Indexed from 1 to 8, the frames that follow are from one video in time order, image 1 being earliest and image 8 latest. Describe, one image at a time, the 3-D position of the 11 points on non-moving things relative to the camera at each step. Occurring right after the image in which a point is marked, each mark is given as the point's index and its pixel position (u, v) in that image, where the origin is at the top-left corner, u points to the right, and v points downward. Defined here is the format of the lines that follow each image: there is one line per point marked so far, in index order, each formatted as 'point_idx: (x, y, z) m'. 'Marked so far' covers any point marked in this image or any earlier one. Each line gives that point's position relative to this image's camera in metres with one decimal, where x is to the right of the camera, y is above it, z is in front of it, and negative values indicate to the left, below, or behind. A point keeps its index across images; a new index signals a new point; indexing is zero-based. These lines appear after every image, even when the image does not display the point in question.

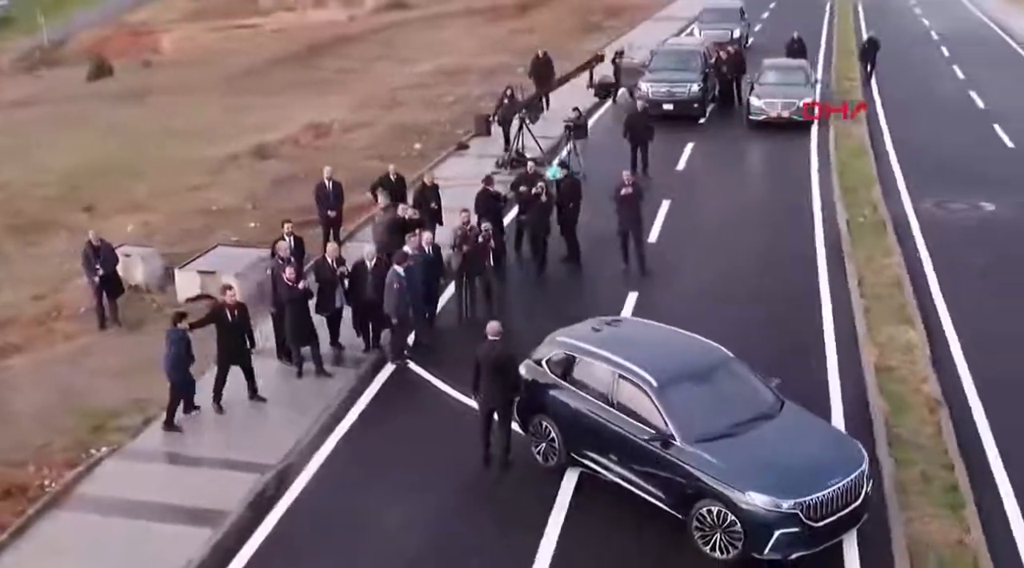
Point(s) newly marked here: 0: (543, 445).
0: (+0.3, -1.6, +10.6) m
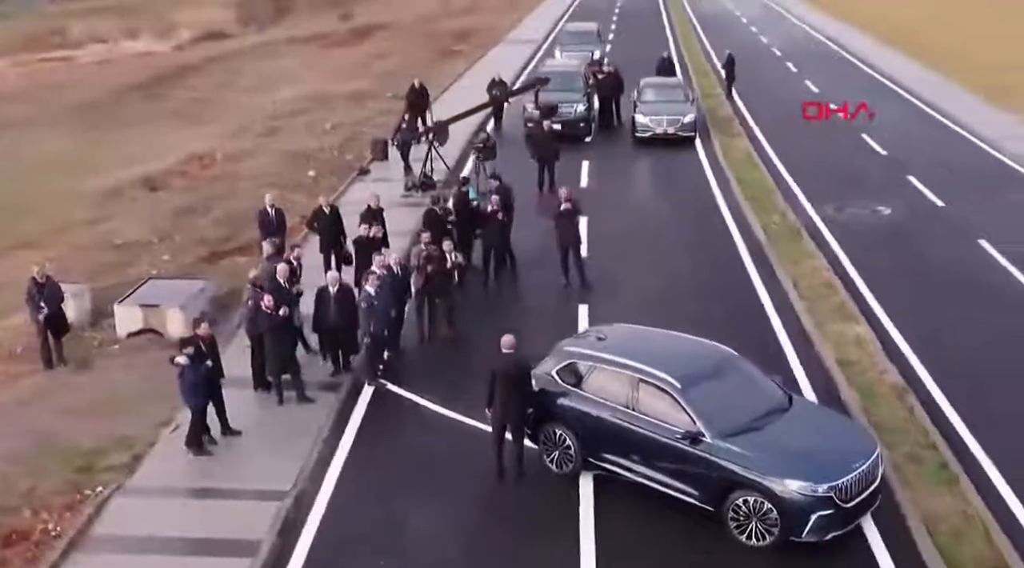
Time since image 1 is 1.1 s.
0: (+0.5, -1.7, +10.8) m
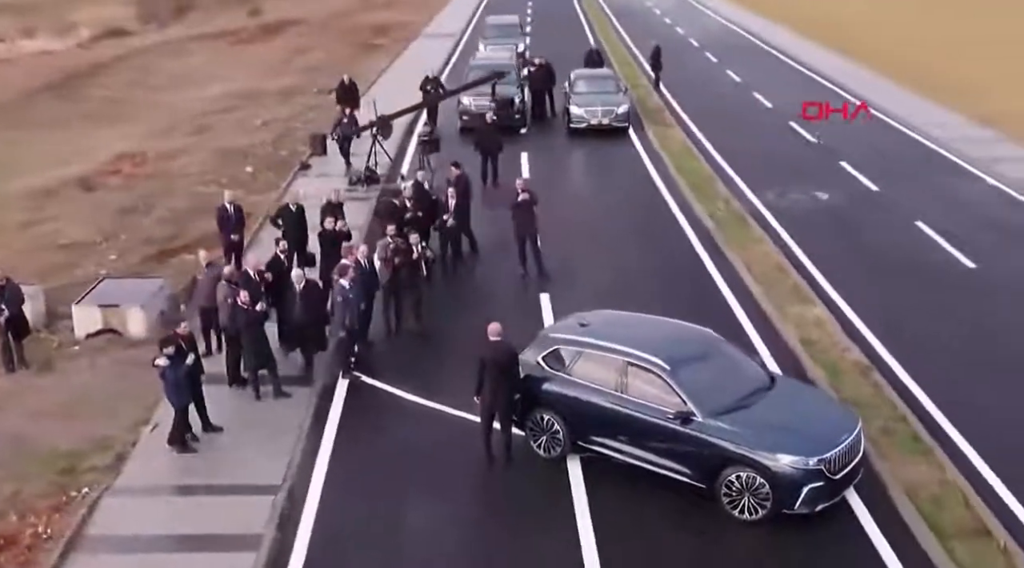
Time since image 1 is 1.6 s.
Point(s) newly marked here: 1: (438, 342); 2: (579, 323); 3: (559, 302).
0: (+0.3, -1.6, +10.9) m
1: (-1.0, -0.8, +15.0) m
2: (+0.7, -0.4, +11.3) m
3: (+0.8, -0.3, +17.0) m
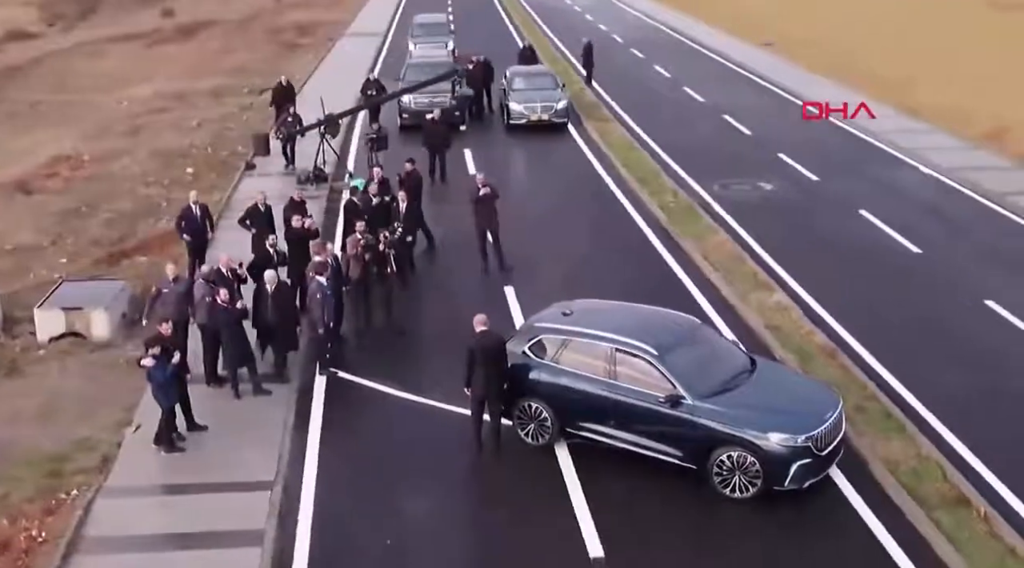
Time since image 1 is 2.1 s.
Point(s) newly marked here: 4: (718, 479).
0: (+0.2, -1.5, +11.1) m
1: (-1.4, -0.7, +15.1) m
2: (+0.6, -0.3, +11.5) m
3: (+0.2, -0.1, +17.2) m
4: (+1.9, -1.8, +9.9) m
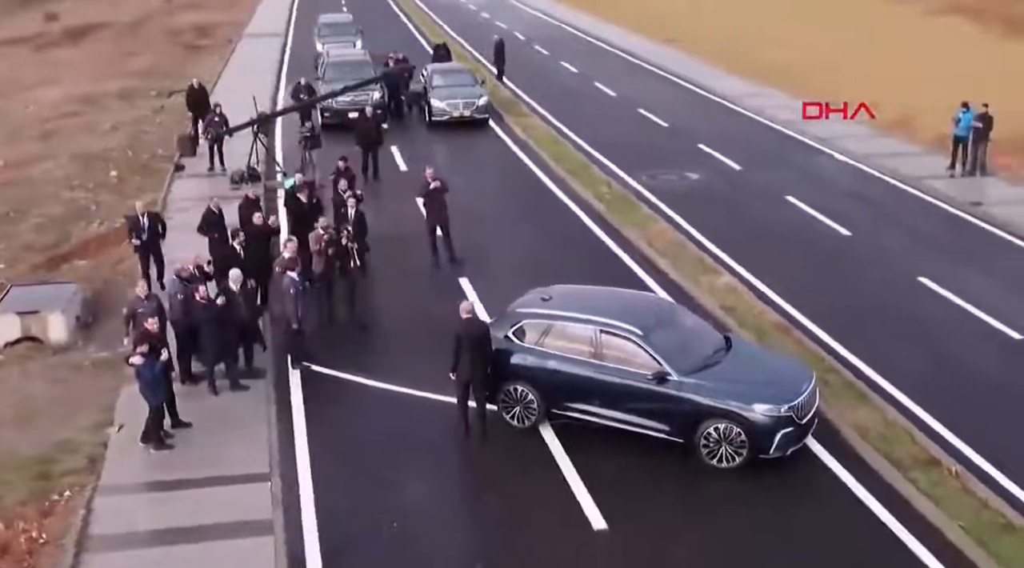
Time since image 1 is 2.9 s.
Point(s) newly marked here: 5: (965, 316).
0: (+0.1, -1.3, +11.3) m
1: (-1.9, -0.6, +15.2) m
2: (+0.3, -0.1, +11.8) m
3: (-0.5, 0.0, +17.4) m
4: (+1.9, -1.6, +10.4) m
5: (+7.0, -0.5, +16.3) m
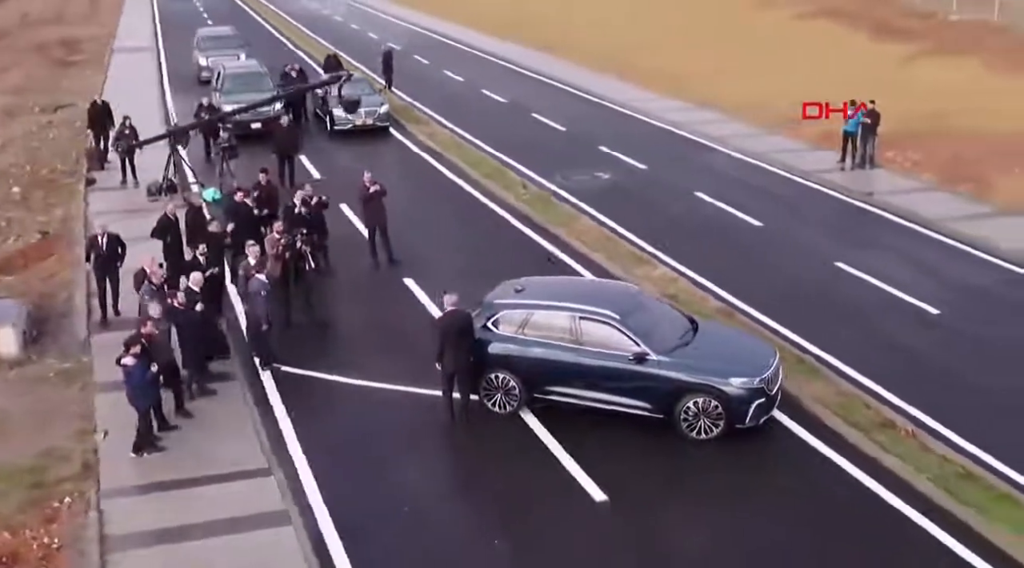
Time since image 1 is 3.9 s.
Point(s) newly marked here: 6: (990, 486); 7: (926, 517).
0: (-0.1, -1.3, +11.8) m
1: (-2.6, -0.7, +15.4) m
2: (0.0, -0.1, +12.2) m
3: (-1.5, 0.0, +17.8) m
4: (+1.8, -1.5, +11.0) m
5: (+6.1, -0.2, +17.5) m
6: (+4.5, -1.9, +10.0) m
7: (+3.8, -2.1, +9.5) m
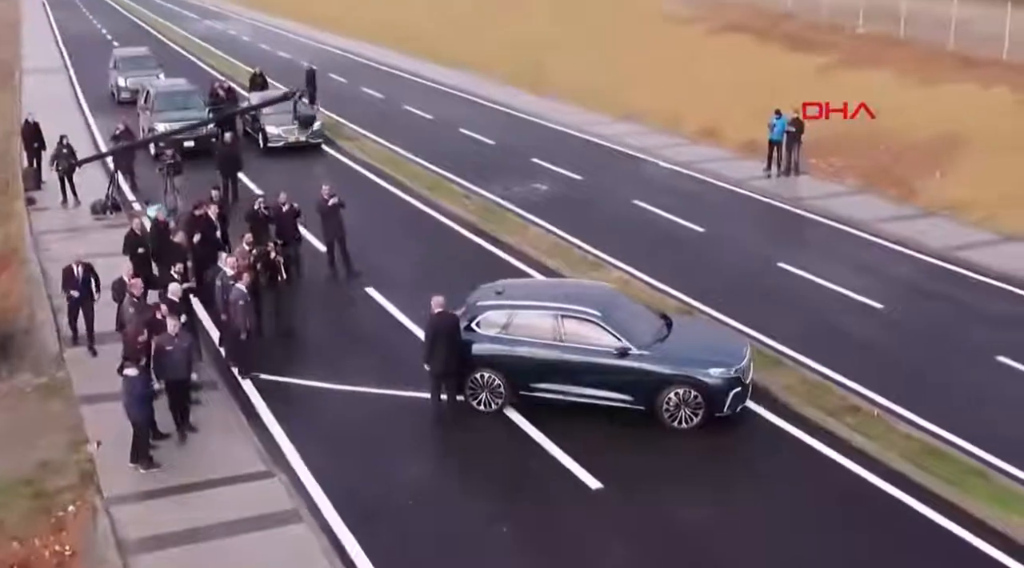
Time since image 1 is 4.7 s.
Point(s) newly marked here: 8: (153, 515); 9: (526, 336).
0: (-0.3, -1.3, +12.2) m
1: (-3.0, -0.8, +15.6) m
2: (-0.2, -0.1, +12.6) m
3: (-2.1, -0.2, +18.1) m
4: (+1.7, -1.4, +11.5) m
5: (+5.5, -0.2, +18.4) m
6: (+4.5, -1.8, +10.7) m
7: (+3.8, -2.0, +10.2) m
8: (-3.3, -2.1, +9.6) m
9: (+0.1, -0.6, +12.0) m
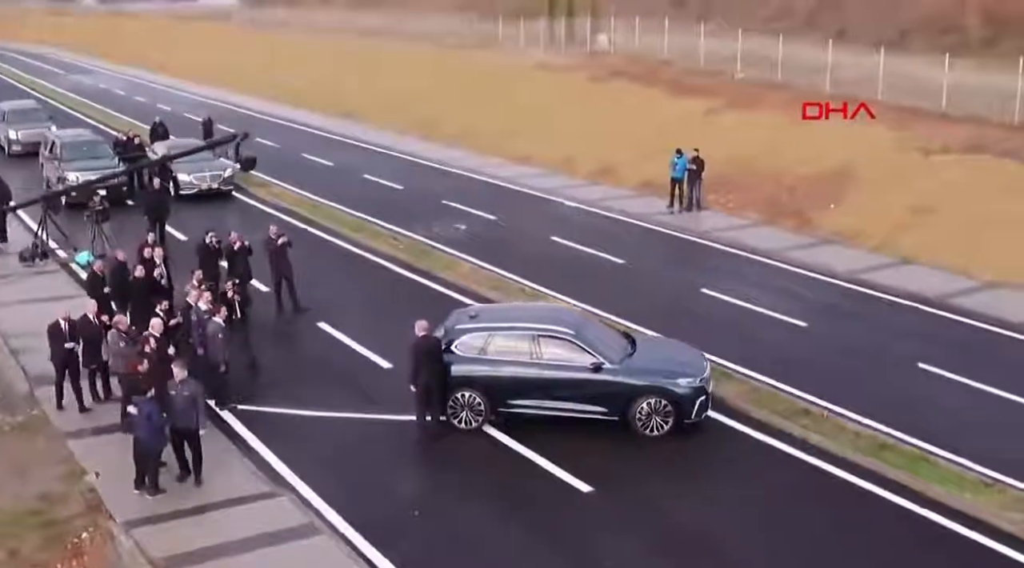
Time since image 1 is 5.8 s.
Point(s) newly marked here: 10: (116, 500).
0: (-0.6, -1.6, +12.8) m
1: (-3.7, -1.3, +16.0) m
2: (-0.6, -0.4, +13.4) m
3: (-3.0, -0.8, +18.5) m
4: (+1.5, -1.6, +12.4) m
5: (+4.5, -0.6, +19.6) m
6: (+4.3, -1.9, +11.9) m
7: (+3.8, -2.1, +11.3) m
8: (-3.2, -2.4, +9.9) m
9: (-0.1, -0.9, +12.8) m
10: (-4.1, -2.2, +10.9) m
